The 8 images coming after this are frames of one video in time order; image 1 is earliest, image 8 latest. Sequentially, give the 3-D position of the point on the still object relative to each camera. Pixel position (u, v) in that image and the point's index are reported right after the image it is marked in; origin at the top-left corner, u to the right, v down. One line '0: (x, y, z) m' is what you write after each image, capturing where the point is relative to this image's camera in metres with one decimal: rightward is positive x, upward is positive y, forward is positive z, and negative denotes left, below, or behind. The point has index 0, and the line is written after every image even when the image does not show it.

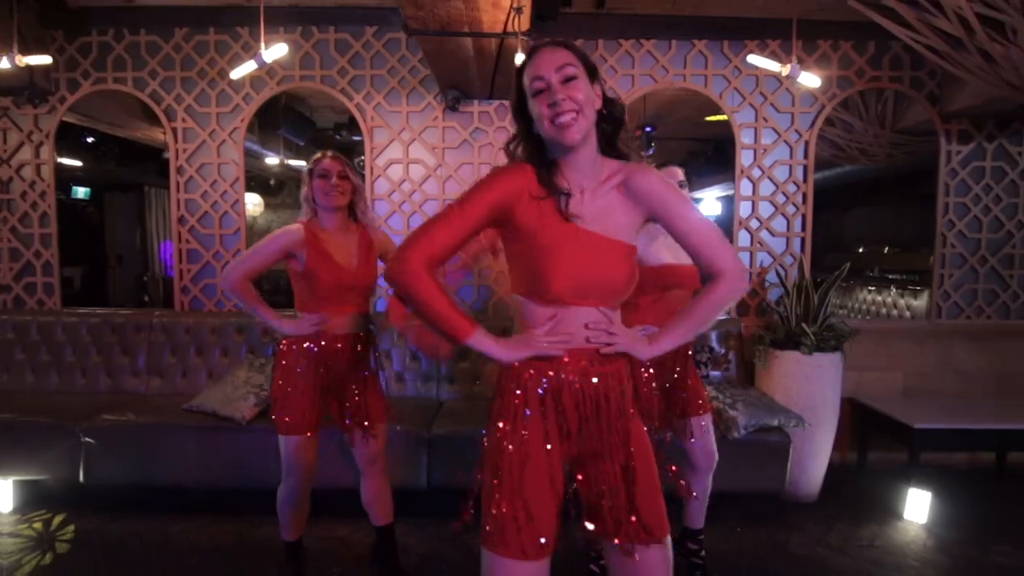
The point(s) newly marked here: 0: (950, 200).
0: (+2.8, +0.6, +3.8) m
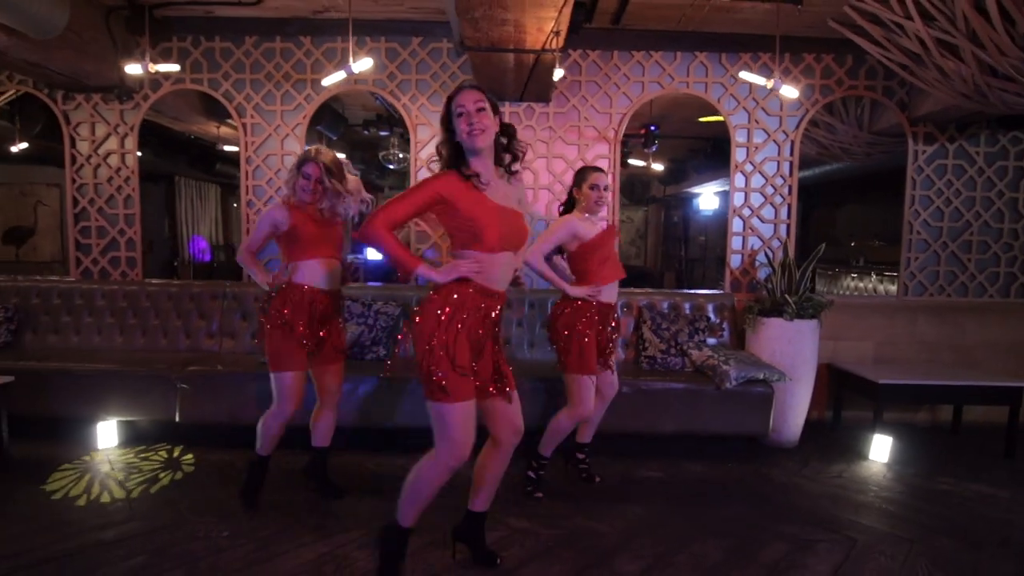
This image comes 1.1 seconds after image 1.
0: (+3.0, +0.7, +4.3) m
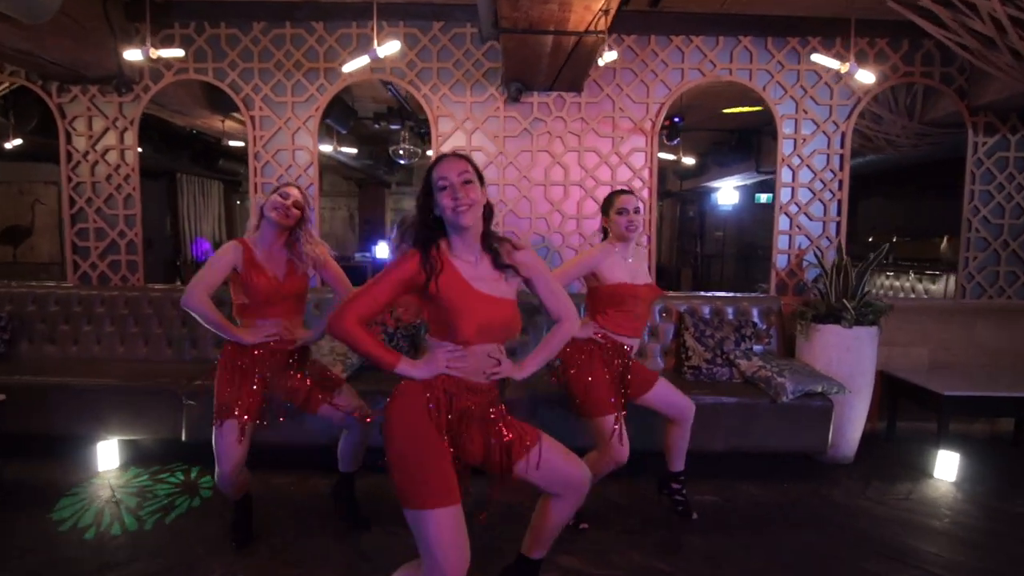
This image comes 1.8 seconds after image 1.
0: (+3.2, +0.7, +4.0) m
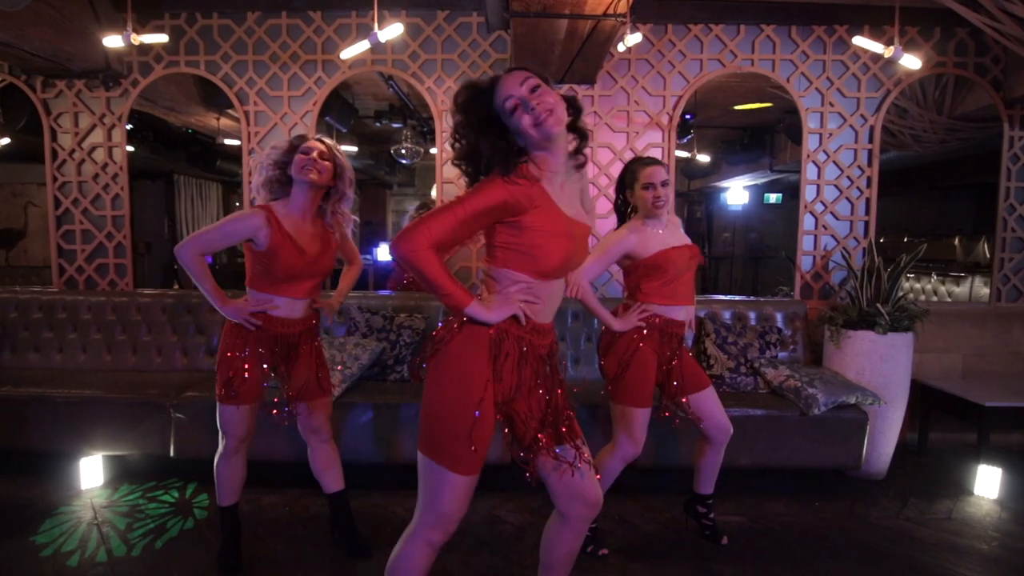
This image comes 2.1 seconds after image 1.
0: (+3.2, +0.7, +3.8) m
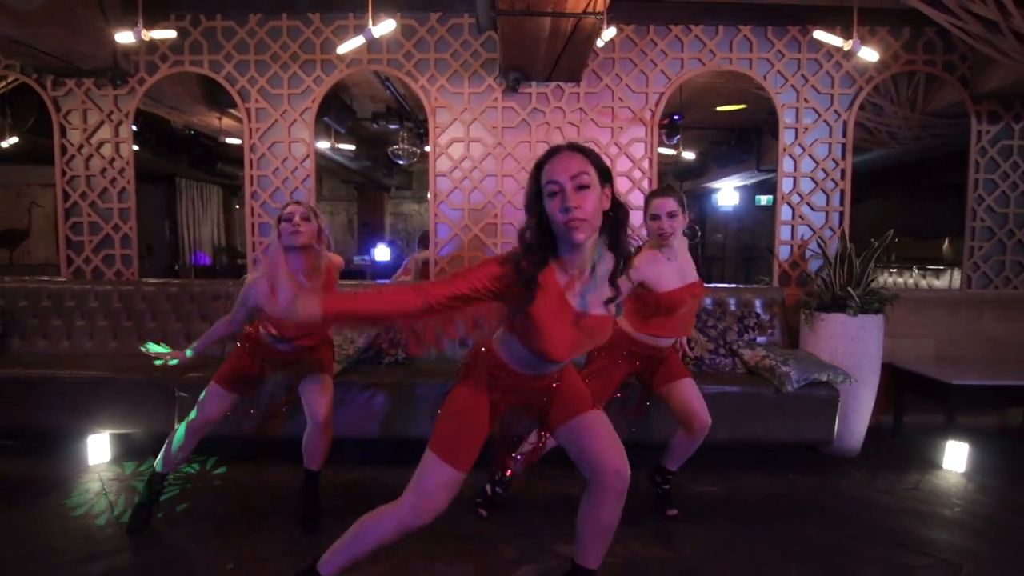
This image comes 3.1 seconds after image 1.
0: (+3.2, +0.8, +4.0) m
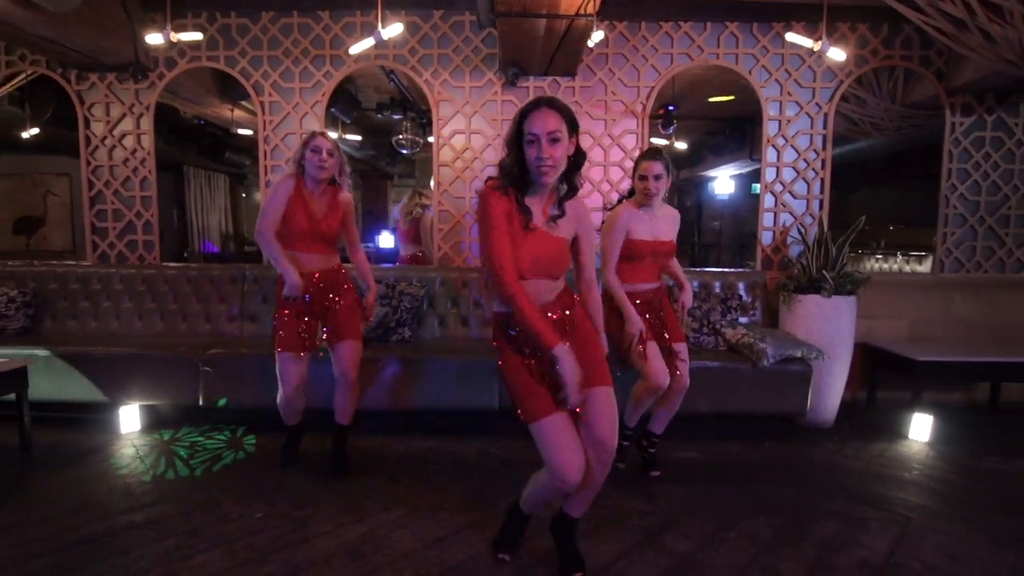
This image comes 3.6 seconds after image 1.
0: (+3.2, +0.9, +4.2) m
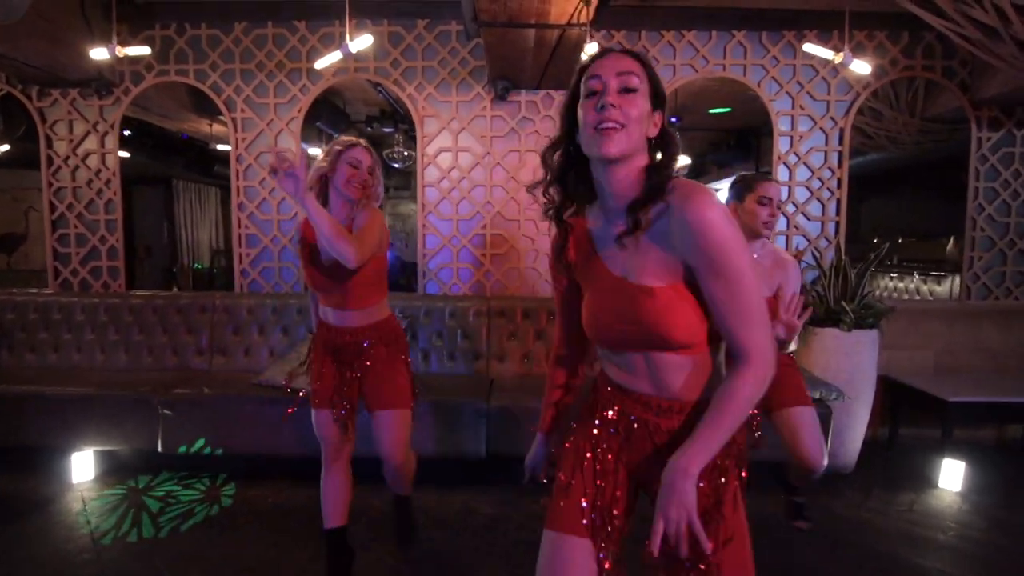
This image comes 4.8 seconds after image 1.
0: (+3.1, +0.7, +3.9) m
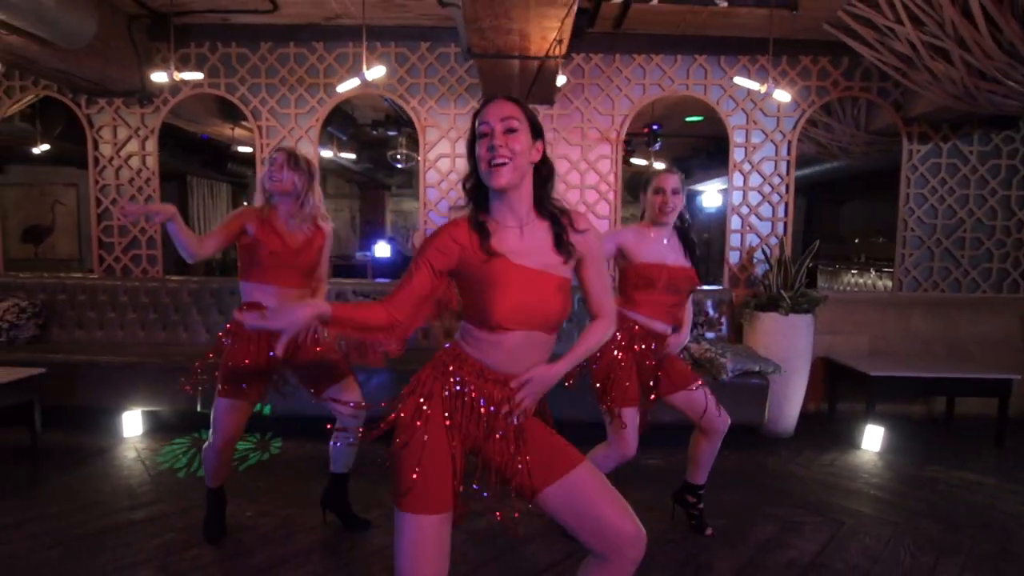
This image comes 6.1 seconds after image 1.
0: (+3.0, +0.7, +4.5) m
